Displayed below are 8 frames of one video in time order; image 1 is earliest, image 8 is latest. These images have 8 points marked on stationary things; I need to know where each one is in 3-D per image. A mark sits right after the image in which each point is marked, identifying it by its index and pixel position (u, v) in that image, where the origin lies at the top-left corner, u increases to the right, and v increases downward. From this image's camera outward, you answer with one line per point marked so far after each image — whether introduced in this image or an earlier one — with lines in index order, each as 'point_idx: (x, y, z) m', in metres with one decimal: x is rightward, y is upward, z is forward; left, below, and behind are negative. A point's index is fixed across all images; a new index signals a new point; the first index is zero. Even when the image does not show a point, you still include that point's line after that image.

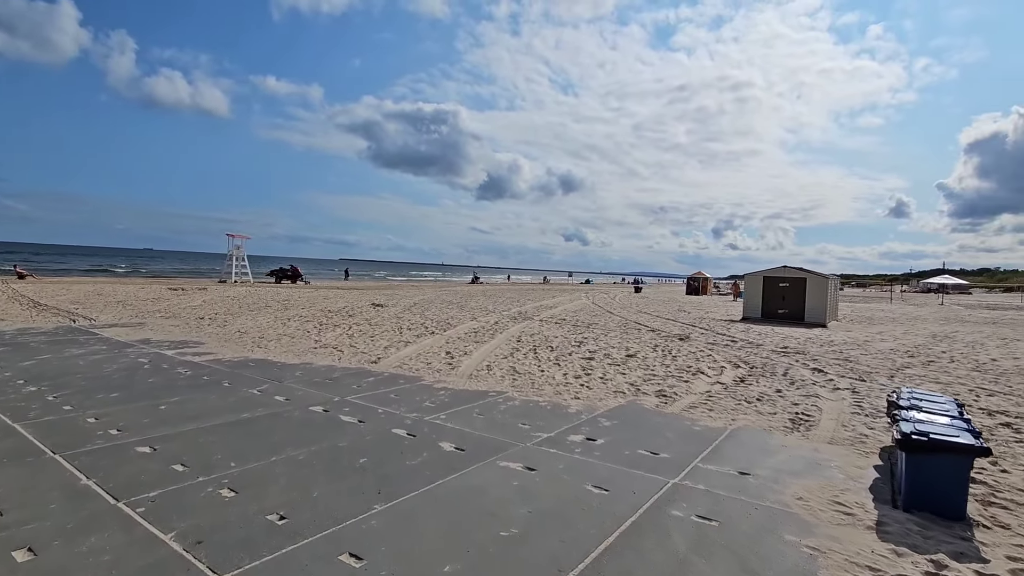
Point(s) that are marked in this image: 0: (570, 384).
0: (+0.8, -1.3, +7.1) m
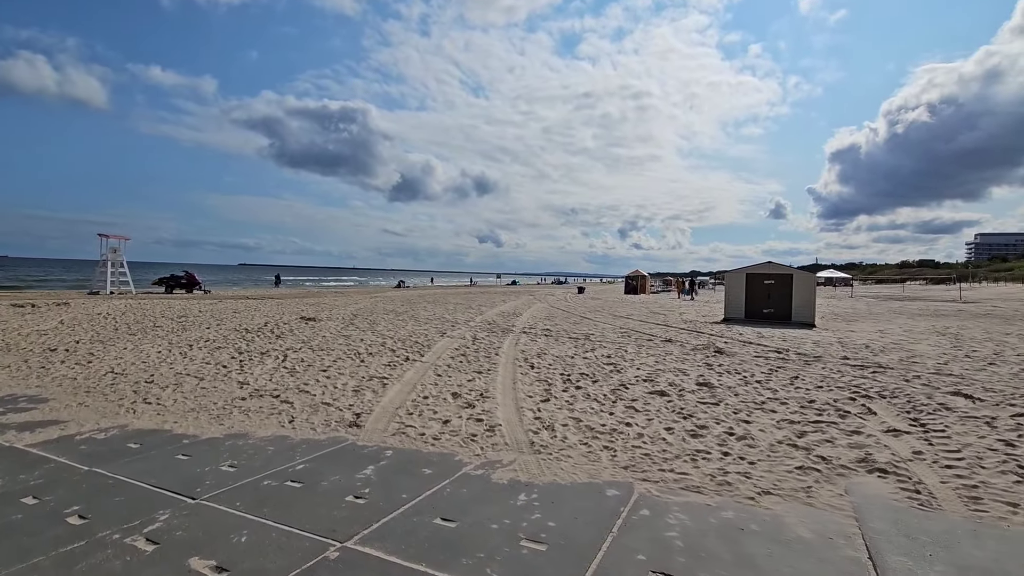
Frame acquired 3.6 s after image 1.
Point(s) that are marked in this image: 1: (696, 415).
0: (+1.7, -1.4, +4.4) m
1: (+2.0, -1.4, +5.6) m
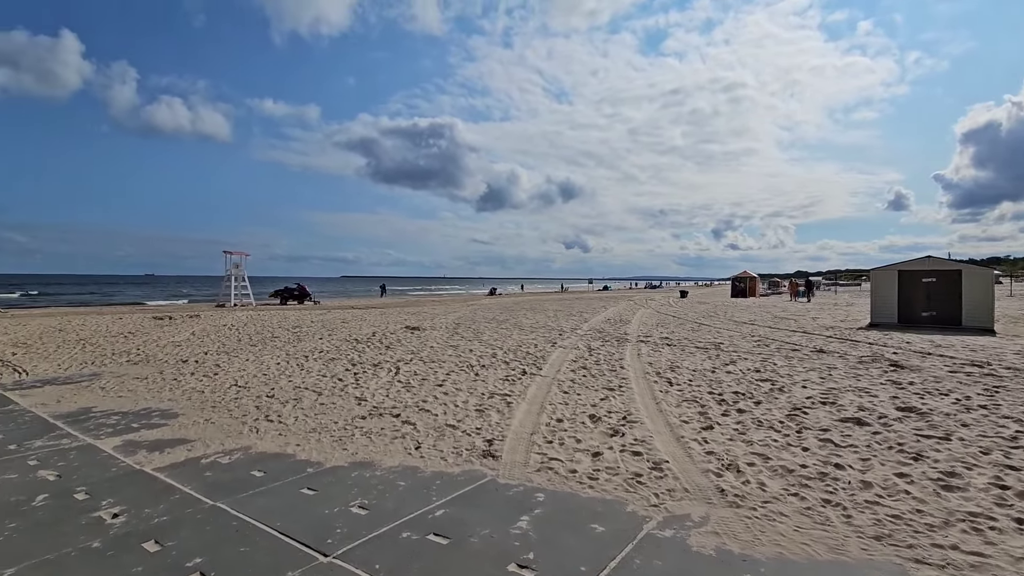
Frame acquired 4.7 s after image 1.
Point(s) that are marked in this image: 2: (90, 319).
0: (+2.9, -1.4, +3.1) m
1: (+3.4, -1.4, +4.2) m
2: (-14.1, -1.0, +17.1) m
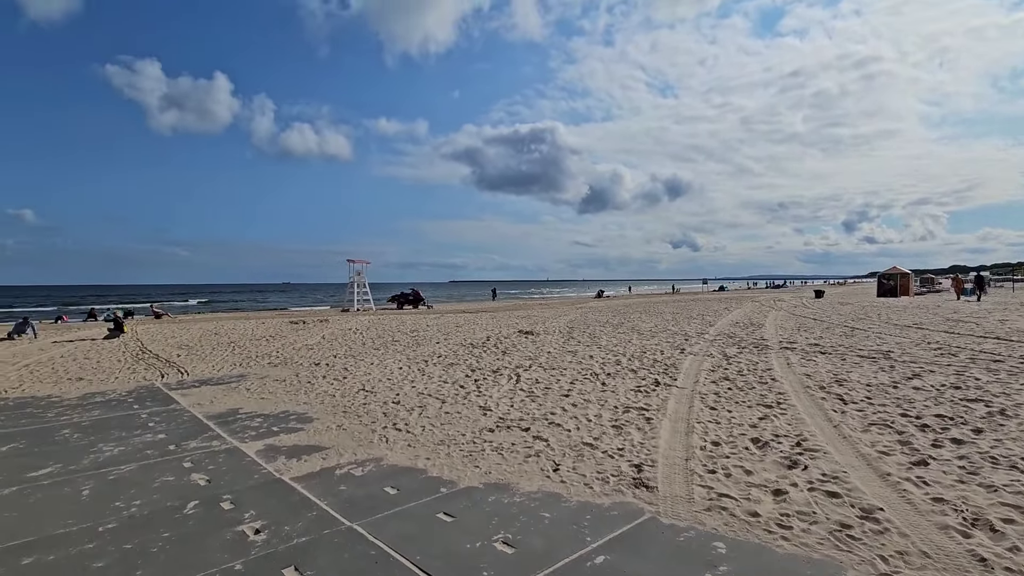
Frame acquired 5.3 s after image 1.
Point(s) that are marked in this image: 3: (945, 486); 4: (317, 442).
0: (+3.7, -1.4, +1.9) m
1: (+4.4, -1.3, +2.9) m
2: (-10.1, -1.3, +19.0) m
3: (+3.0, -1.4, +3.6) m
4: (-2.0, -1.6, +5.3) m
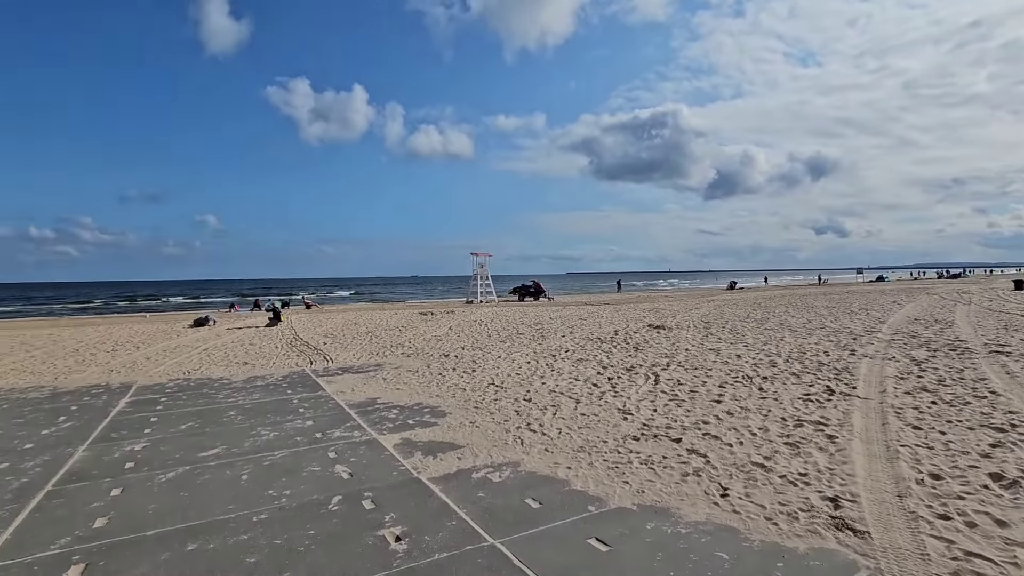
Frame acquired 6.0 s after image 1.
0: (+4.2, -1.3, +0.5) m
1: (+5.1, -1.3, +1.3) m
2: (-5.4, -1.0, +20.3) m
3: (+3.9, -1.3, +2.3) m
4: (-0.6, -1.5, +5.1) m
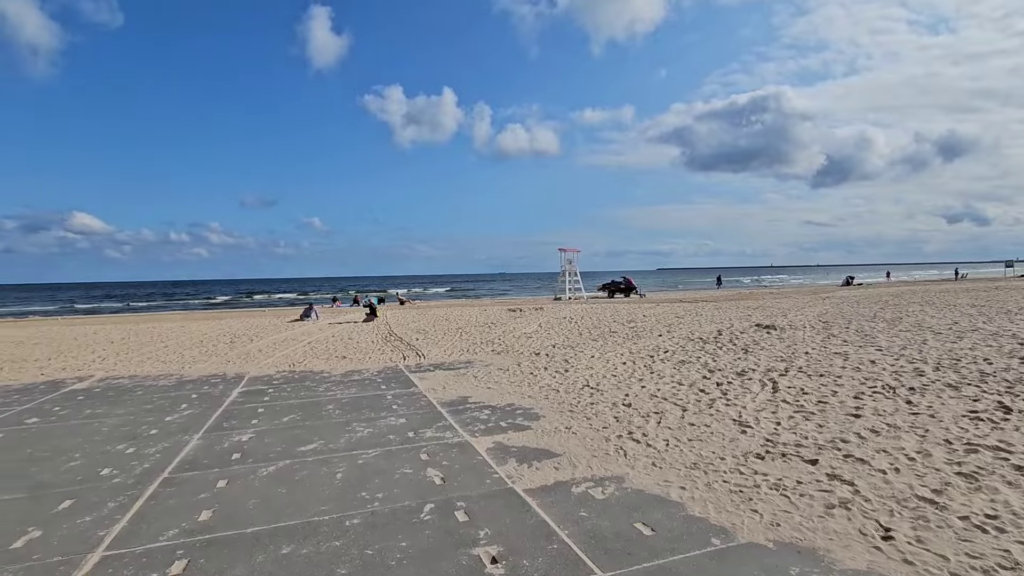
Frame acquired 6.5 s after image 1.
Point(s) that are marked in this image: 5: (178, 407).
0: (+4.3, -1.3, -0.6) m
1: (+5.3, -1.3, 0.0) m
2: (-1.9, -0.9, +20.6) m
3: (+4.3, -1.3, +1.3) m
4: (+0.3, -1.5, +4.7) m
5: (-4.3, -1.5, +6.5) m
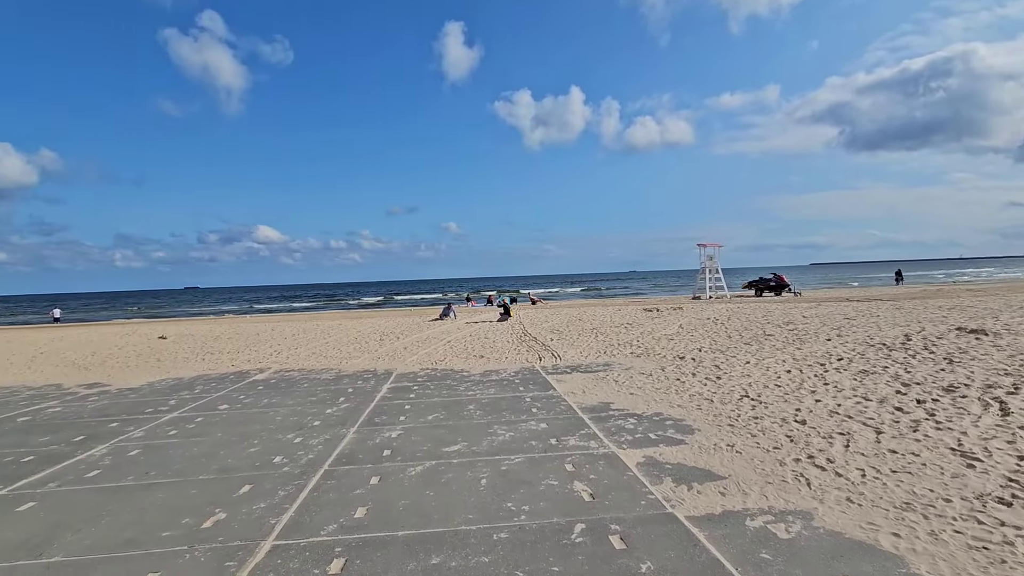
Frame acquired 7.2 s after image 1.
0: (+4.1, -1.3, -2.0) m
1: (+5.3, -1.2, -1.6) m
2: (+3.3, -0.8, +20.1) m
3: (+4.6, -1.3, -0.2) m
4: (+1.6, -1.4, +4.2) m
5: (-2.4, -1.5, +7.0) m
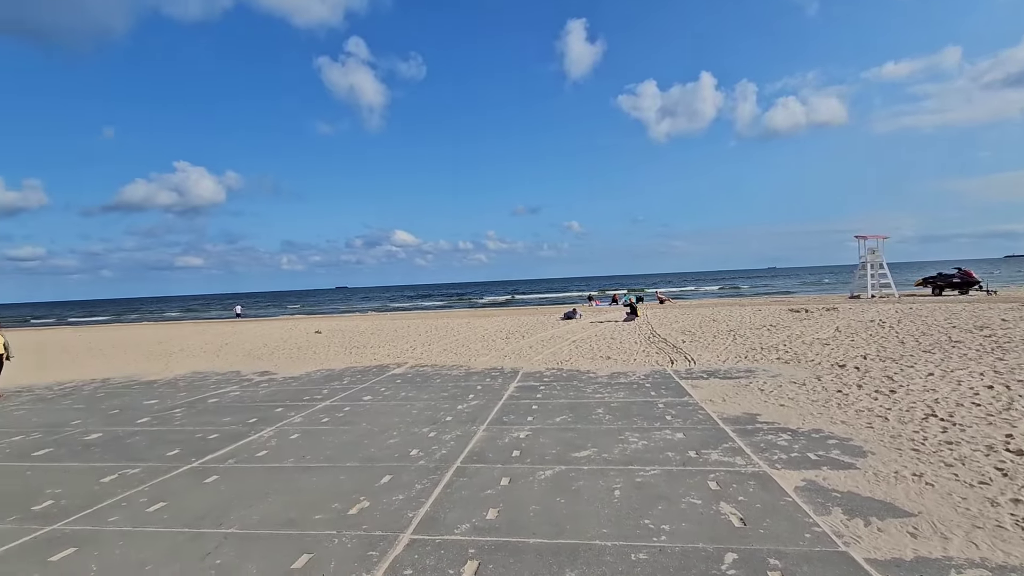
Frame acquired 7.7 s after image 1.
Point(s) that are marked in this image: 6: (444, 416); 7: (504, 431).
0: (+3.6, -1.3, -3.1) m
1: (+4.8, -1.2, -3.0) m
2: (+8.0, -0.8, +18.6) m
3: (+4.5, -1.3, -1.4) m
4: (+2.6, -1.4, +3.5) m
5: (-0.6, -1.5, +7.2) m
6: (-0.8, -1.6, +6.2) m
7: (-0.1, -1.5, +5.5) m
